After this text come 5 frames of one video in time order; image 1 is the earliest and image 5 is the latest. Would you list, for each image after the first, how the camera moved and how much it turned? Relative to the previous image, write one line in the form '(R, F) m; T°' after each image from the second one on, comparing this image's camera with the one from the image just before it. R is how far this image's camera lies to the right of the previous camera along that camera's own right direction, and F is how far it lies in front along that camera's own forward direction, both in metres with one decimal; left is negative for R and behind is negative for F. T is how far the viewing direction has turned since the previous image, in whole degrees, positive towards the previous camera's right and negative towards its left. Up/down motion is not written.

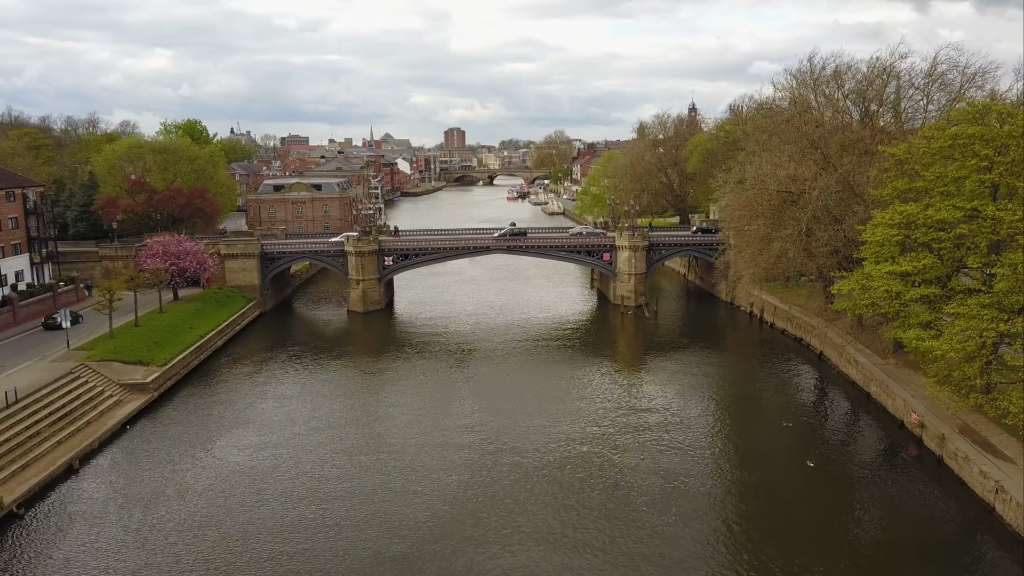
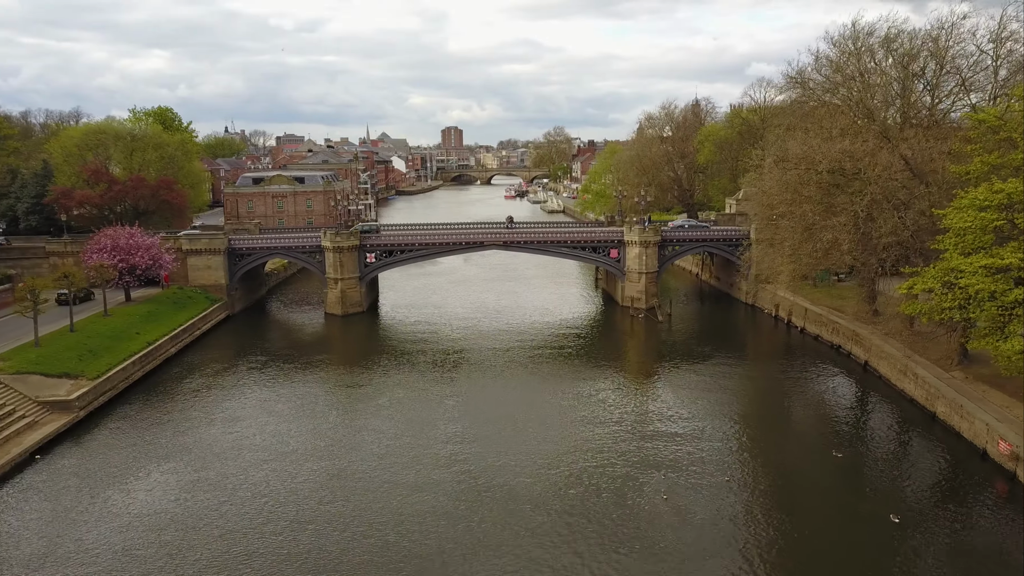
(+0.1, +5.2) m; 0°
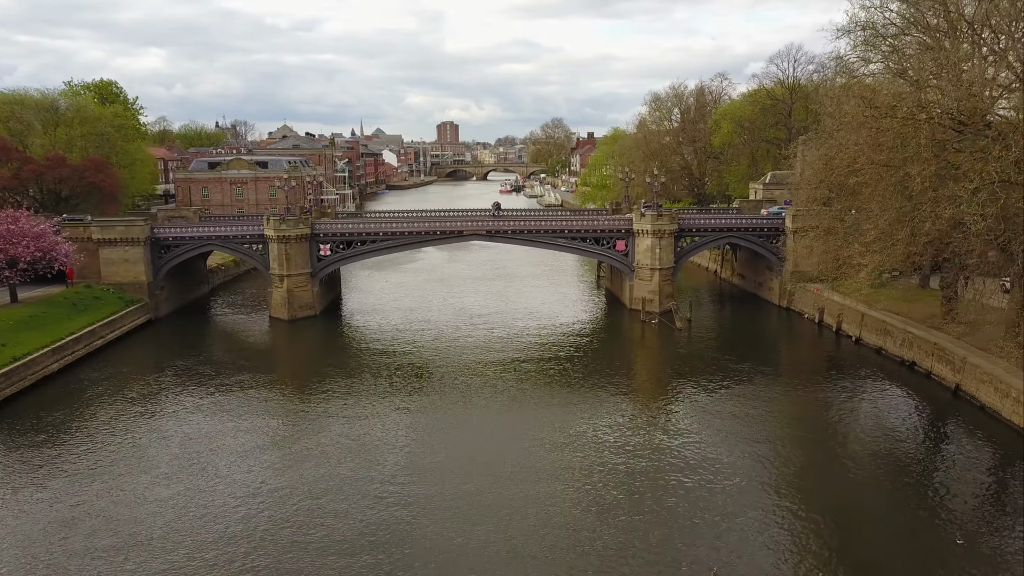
(+0.6, +8.0) m; 0°
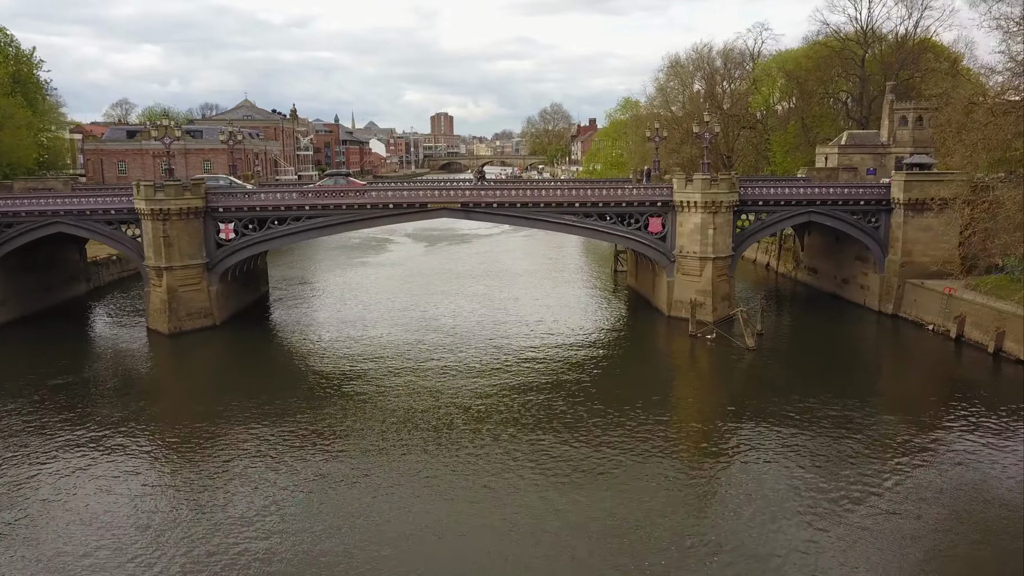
(+0.3, +11.7) m; 0°
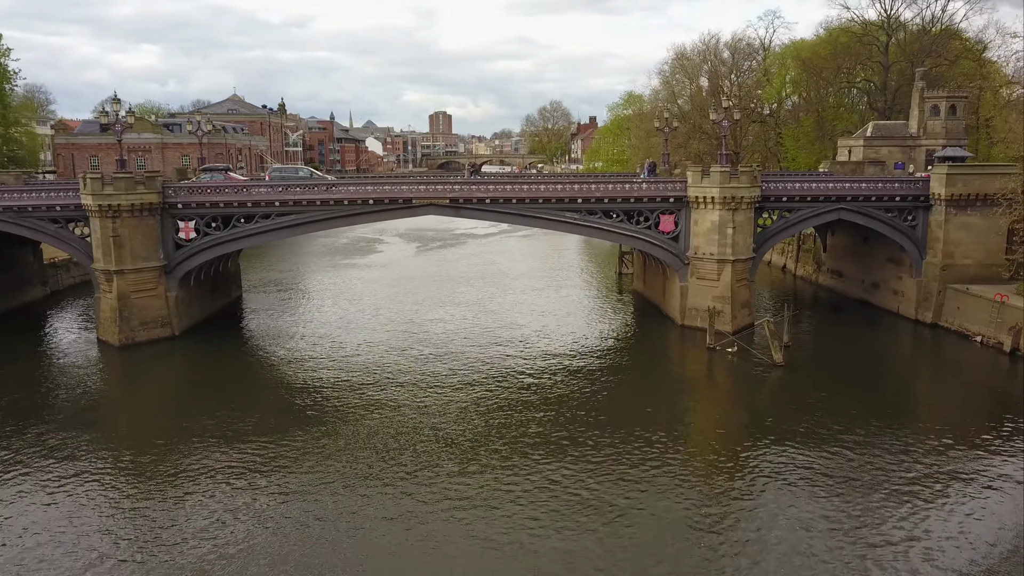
(+0.1, +2.8) m; 0°
